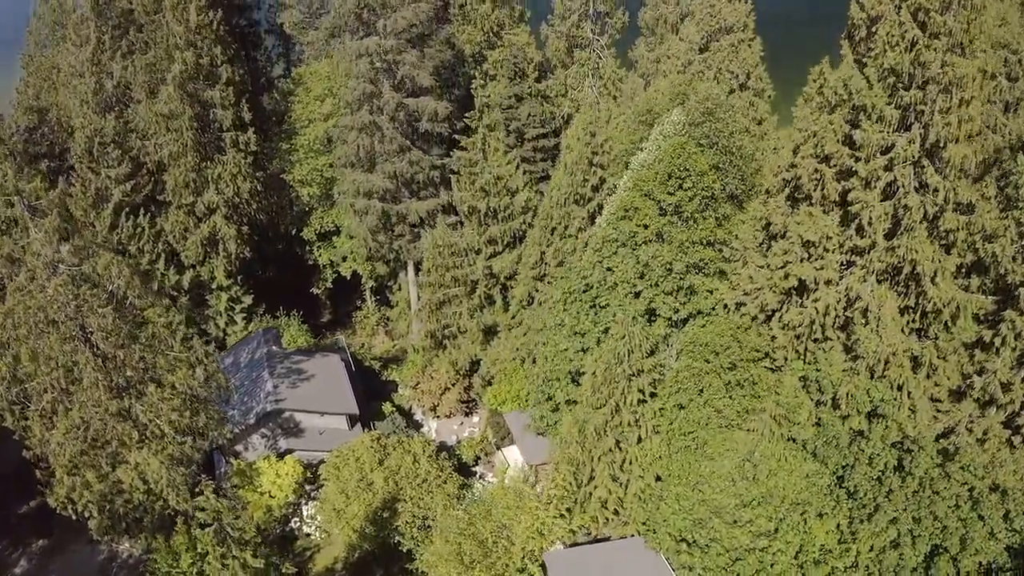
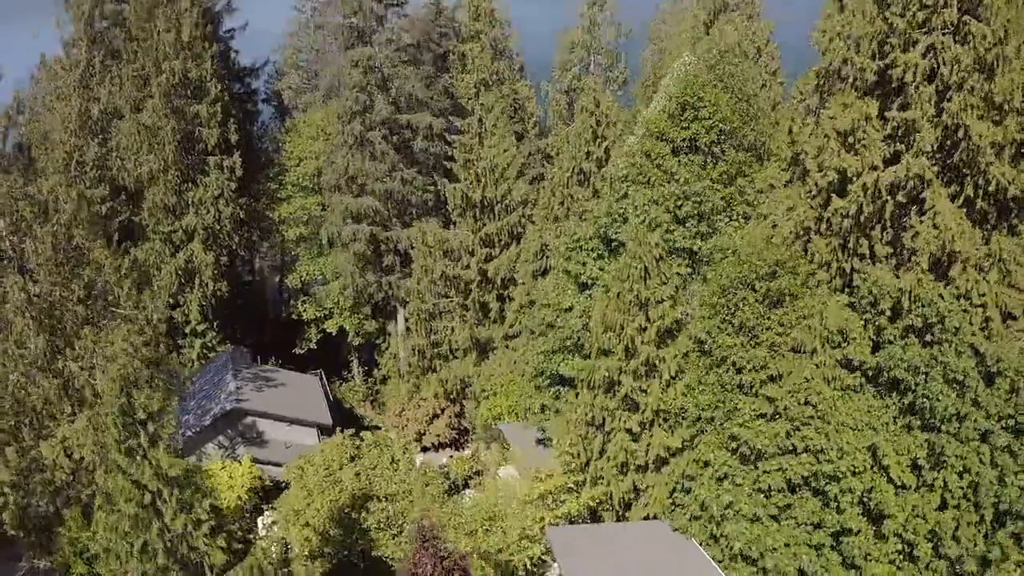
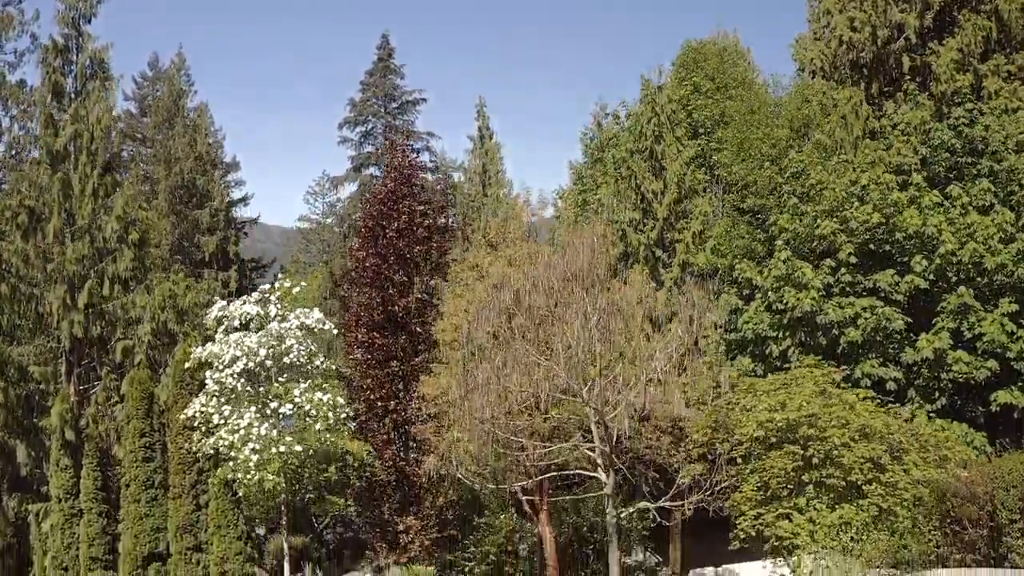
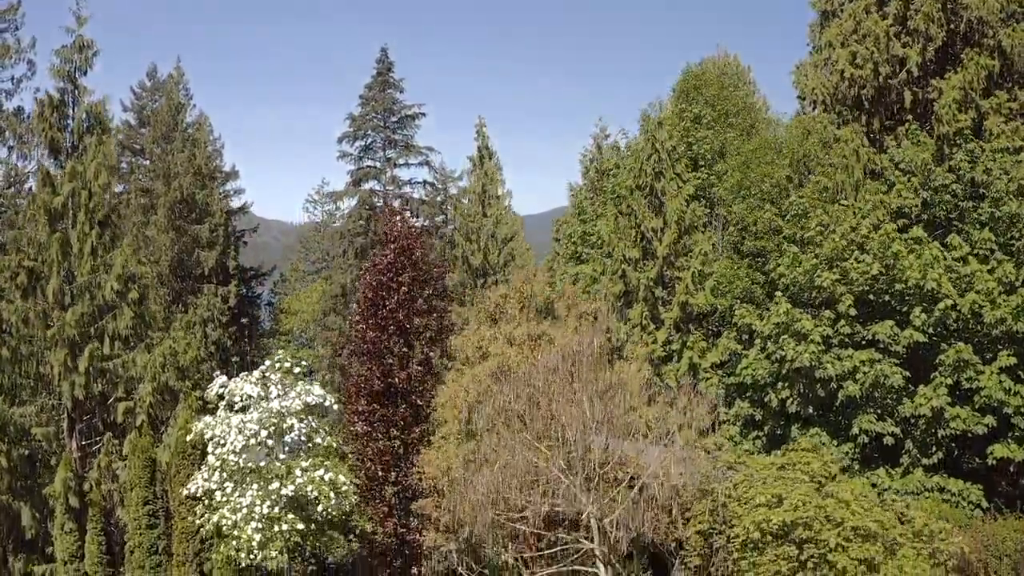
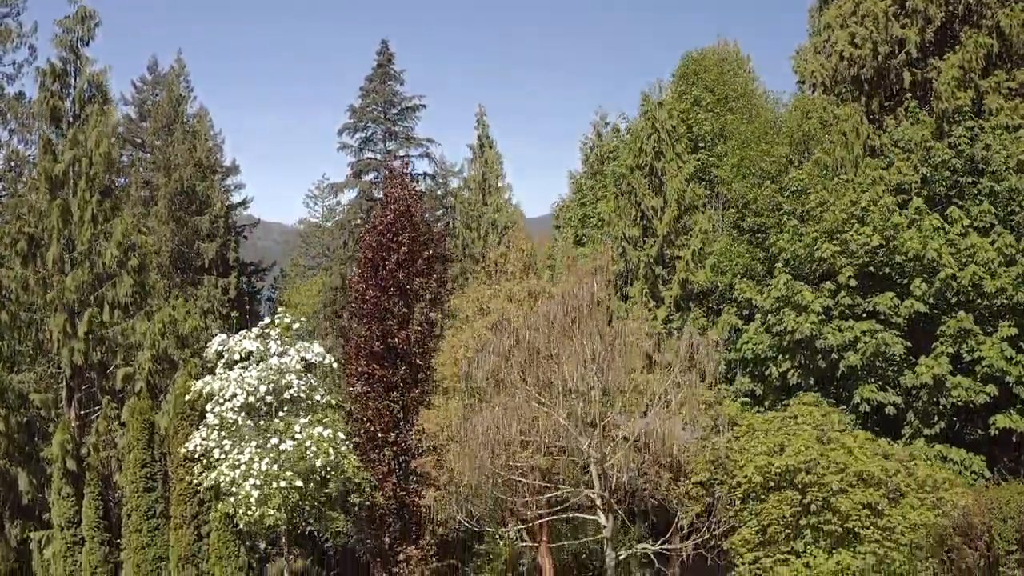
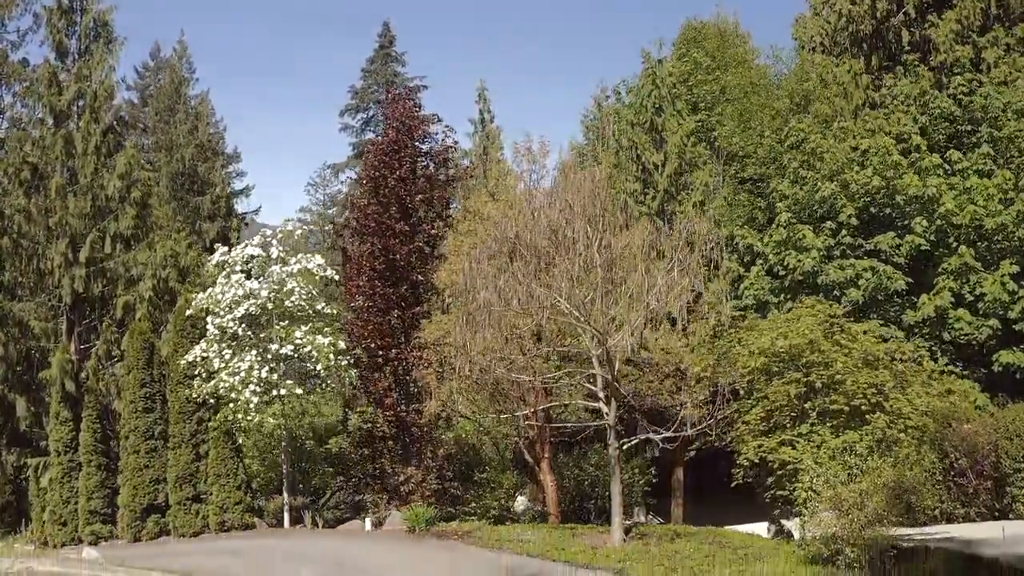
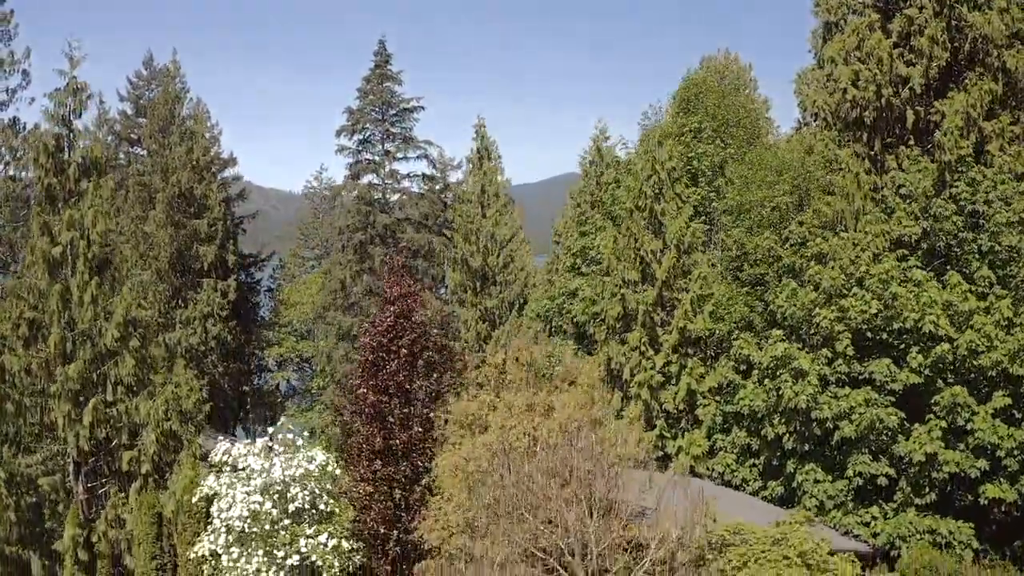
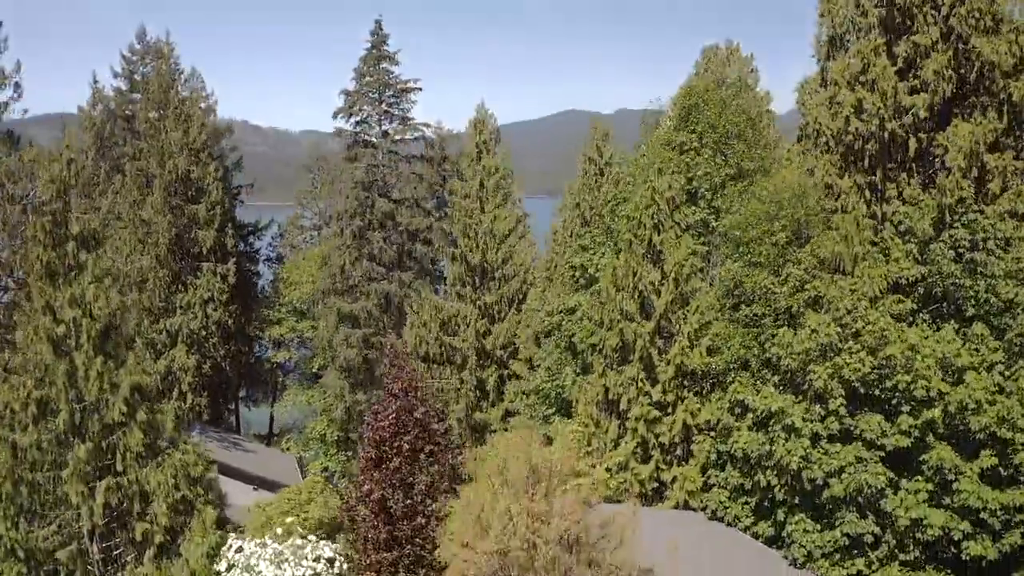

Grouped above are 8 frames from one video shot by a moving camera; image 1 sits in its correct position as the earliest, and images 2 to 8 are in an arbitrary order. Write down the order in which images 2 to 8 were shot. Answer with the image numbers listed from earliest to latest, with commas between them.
2, 8, 7, 4, 5, 3, 6
